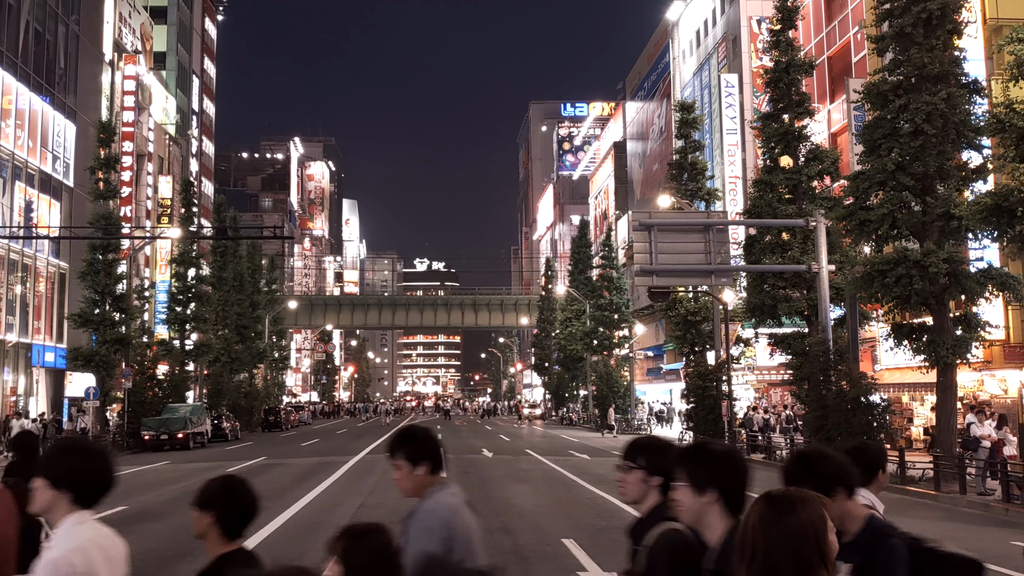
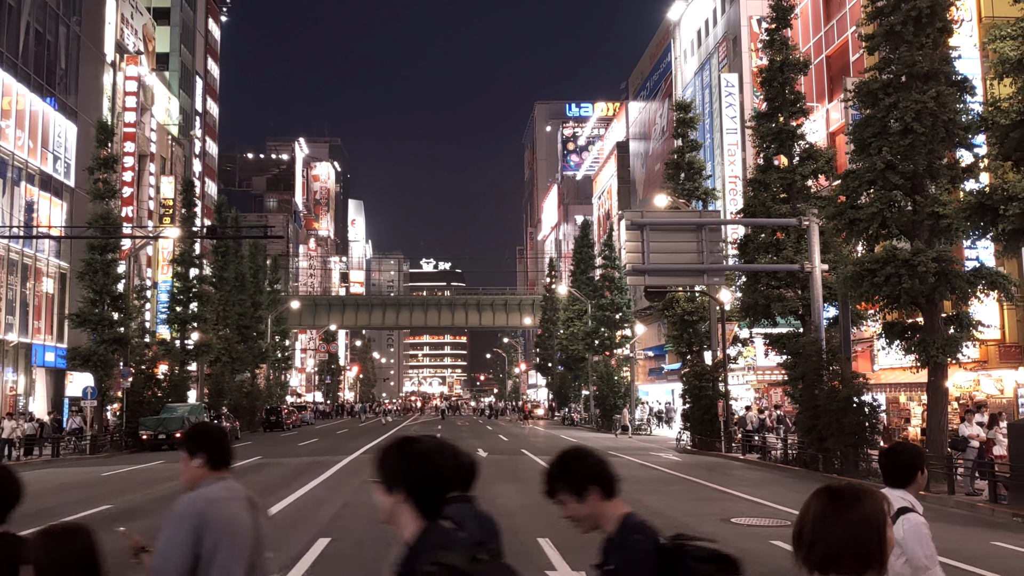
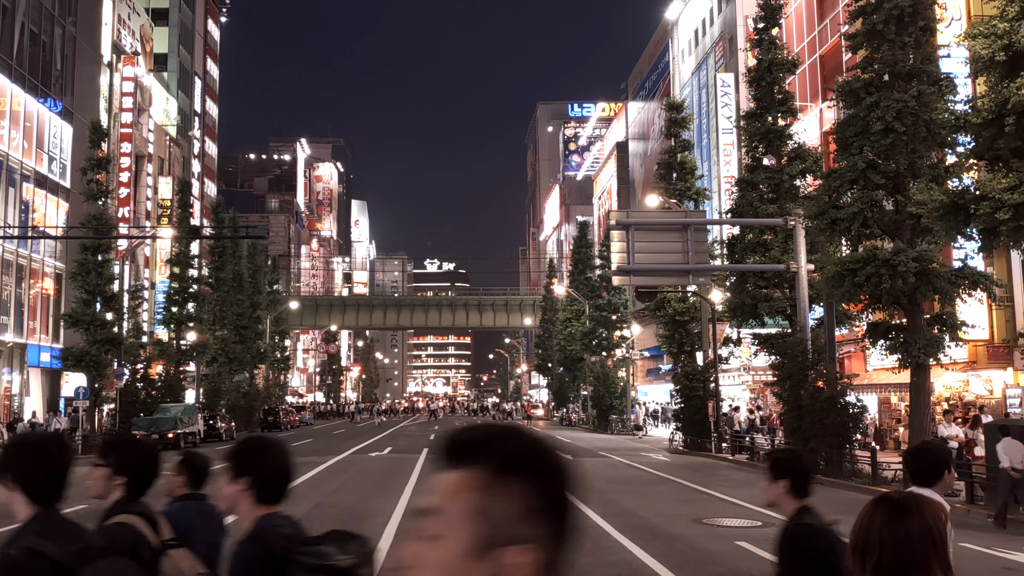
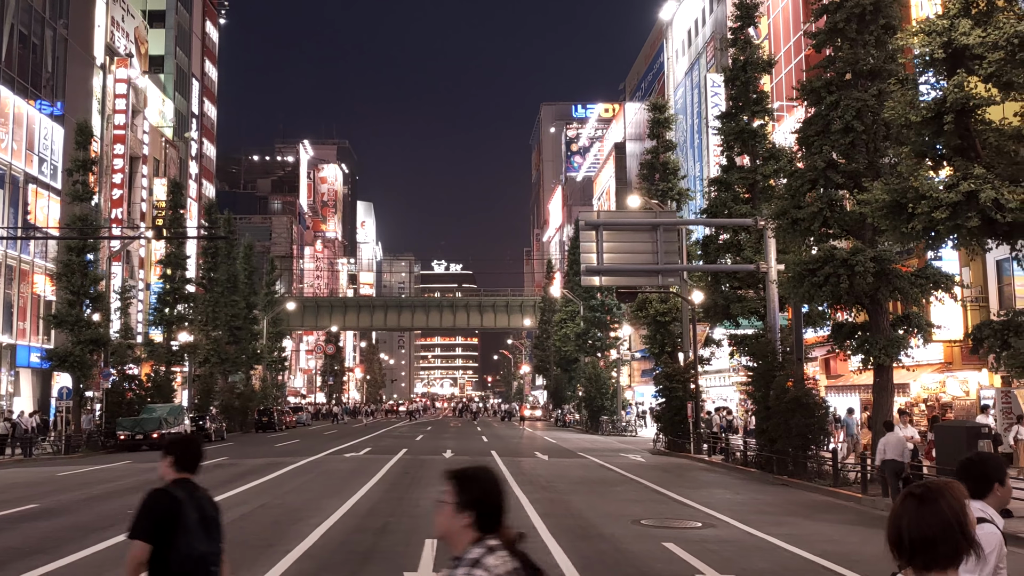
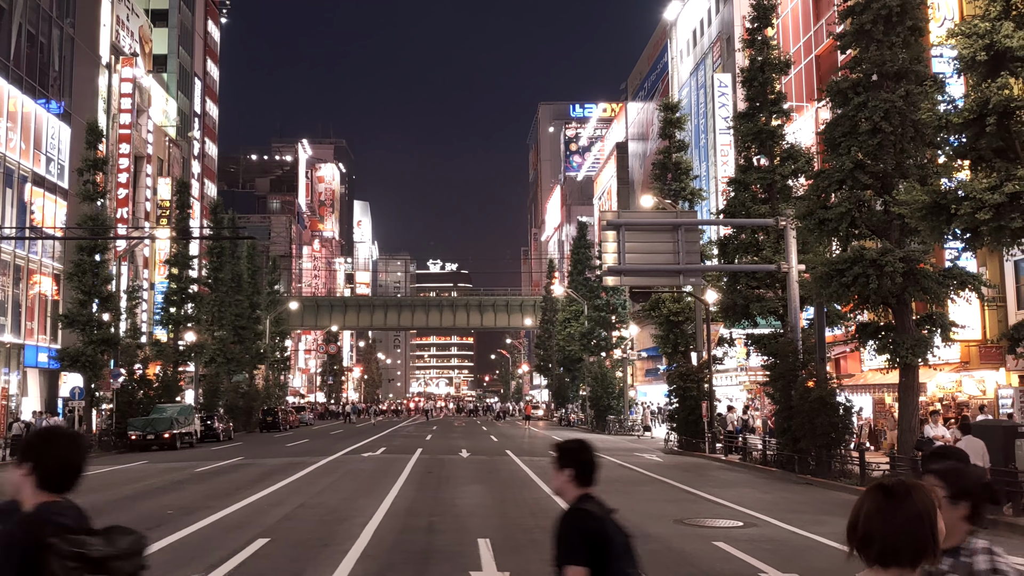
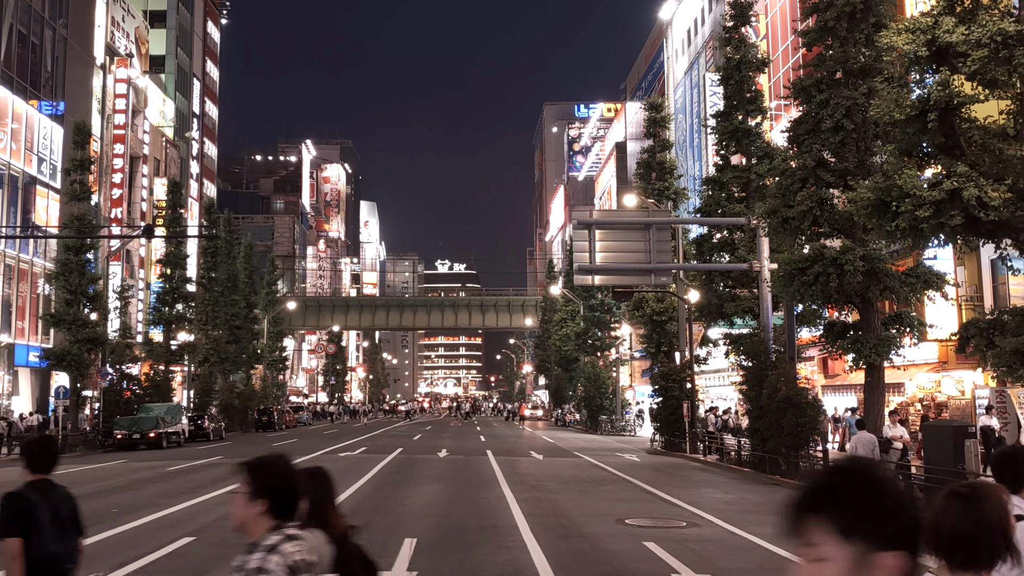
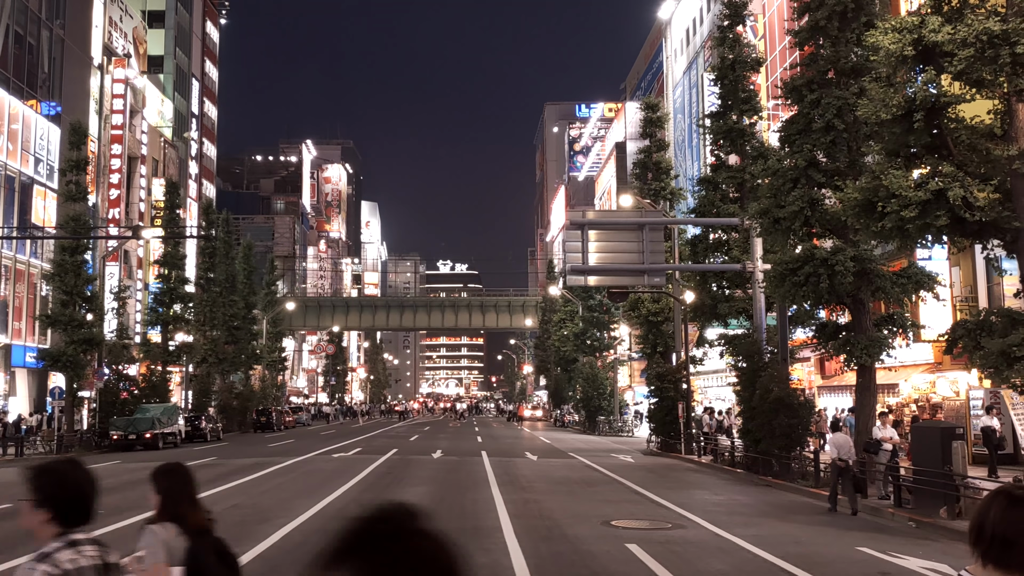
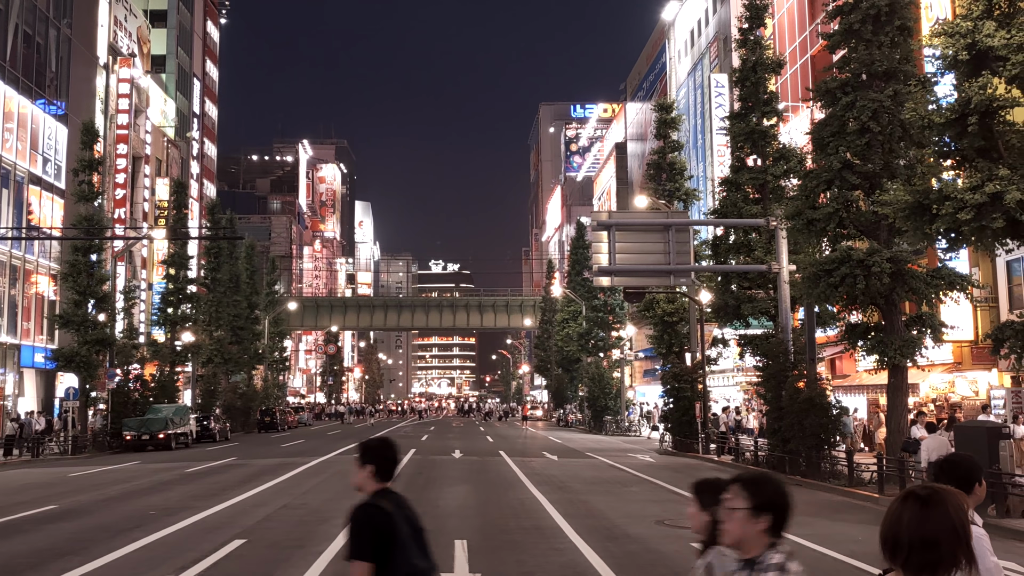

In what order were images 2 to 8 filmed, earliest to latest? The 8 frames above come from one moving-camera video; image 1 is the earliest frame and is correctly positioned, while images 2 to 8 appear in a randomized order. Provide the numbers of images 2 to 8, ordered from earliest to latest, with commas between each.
2, 3, 5, 8, 4, 6, 7
